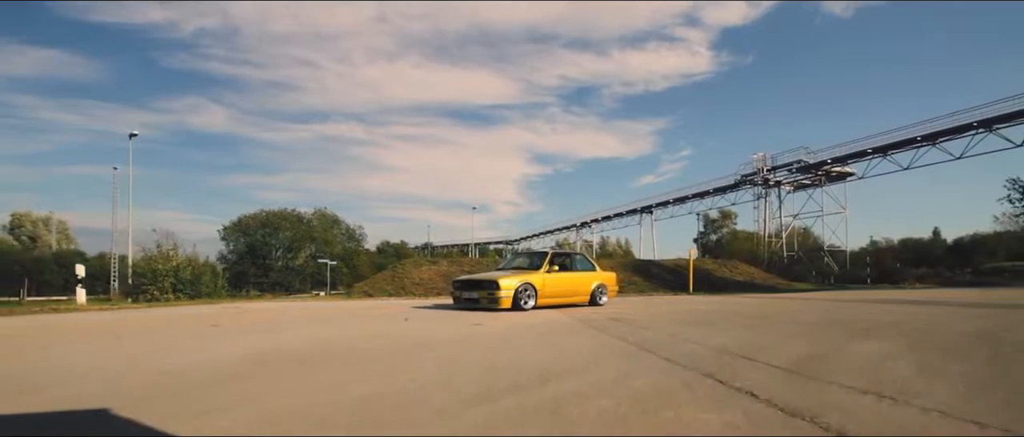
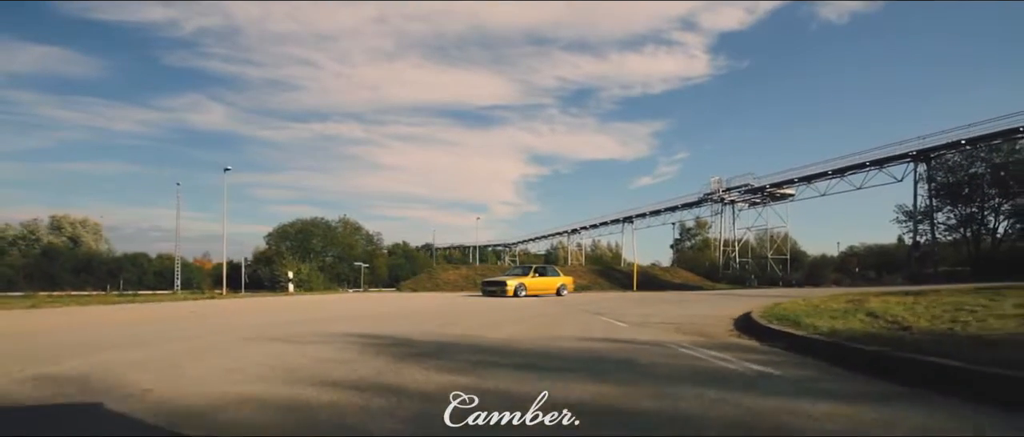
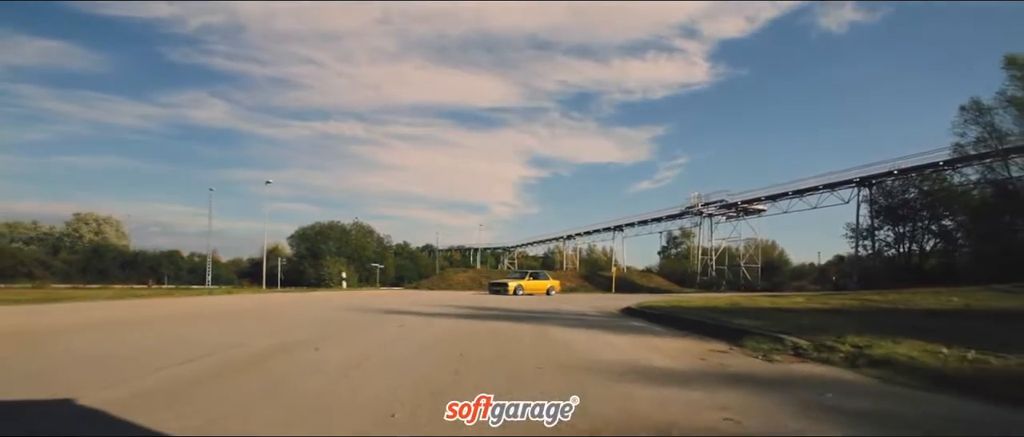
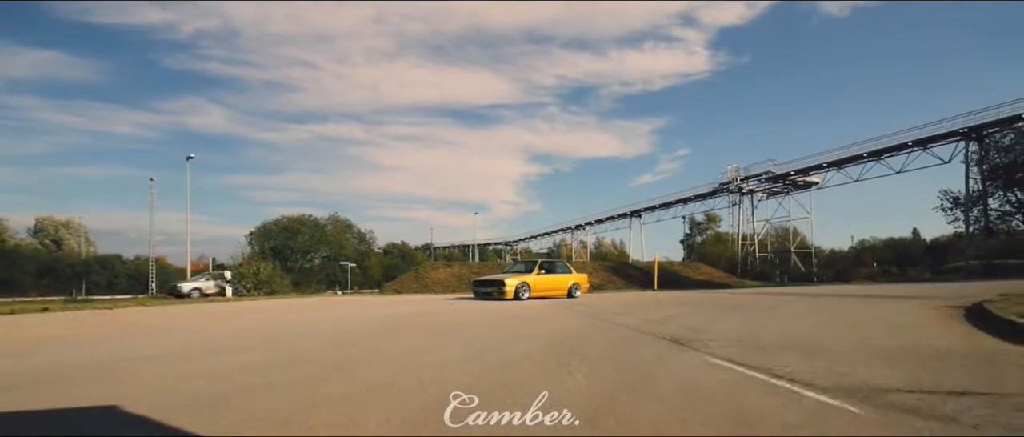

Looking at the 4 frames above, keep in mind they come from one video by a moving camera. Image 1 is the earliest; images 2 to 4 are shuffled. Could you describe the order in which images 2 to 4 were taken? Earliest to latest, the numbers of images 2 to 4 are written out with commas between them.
4, 2, 3
